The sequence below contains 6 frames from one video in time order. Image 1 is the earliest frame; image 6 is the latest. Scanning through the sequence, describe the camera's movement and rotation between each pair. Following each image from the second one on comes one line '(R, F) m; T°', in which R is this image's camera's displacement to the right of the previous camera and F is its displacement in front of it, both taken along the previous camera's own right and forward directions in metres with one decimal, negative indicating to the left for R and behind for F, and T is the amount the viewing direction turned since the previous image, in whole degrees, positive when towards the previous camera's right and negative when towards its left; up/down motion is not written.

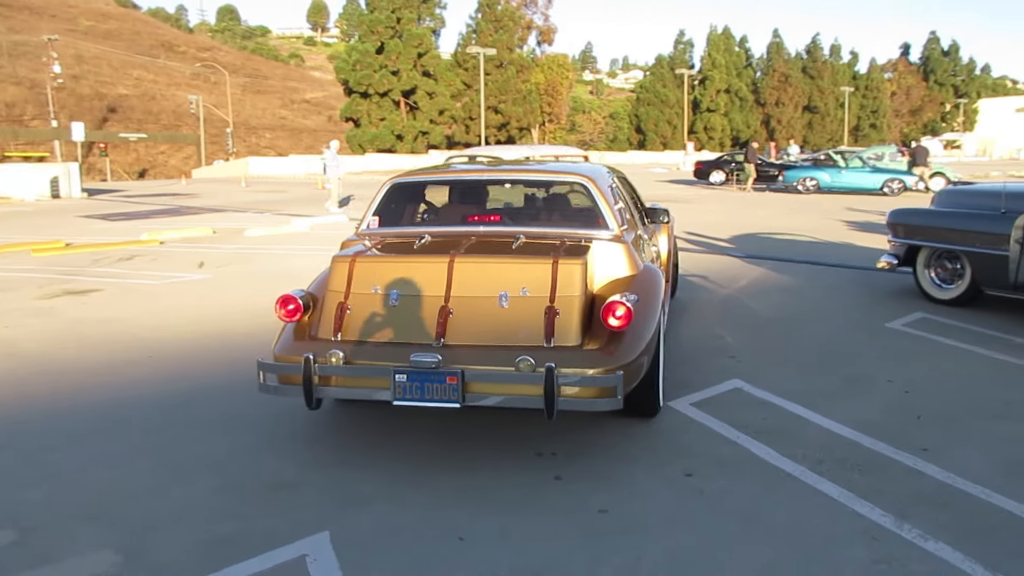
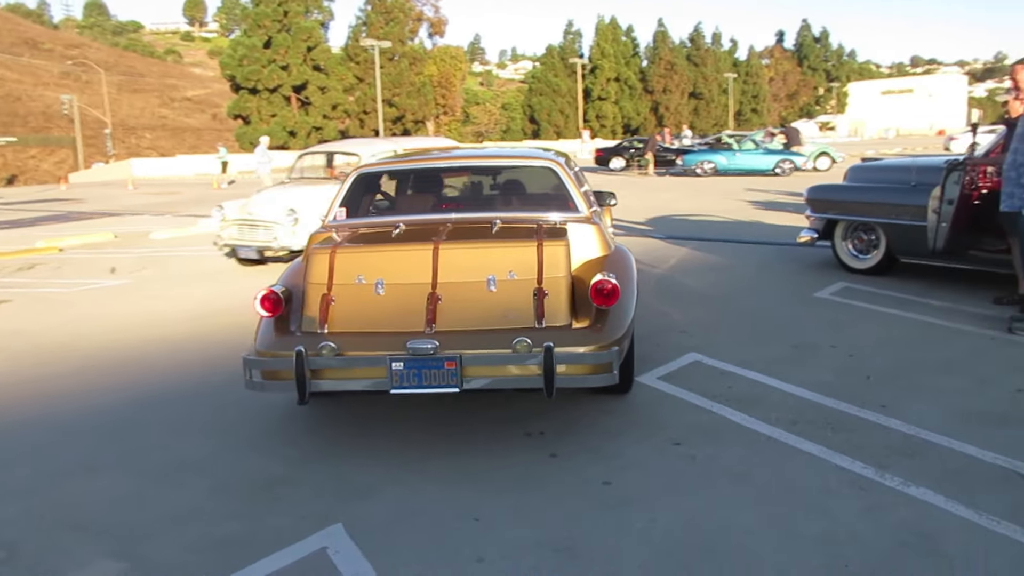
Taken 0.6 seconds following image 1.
(-0.4, 0.0) m; +7°
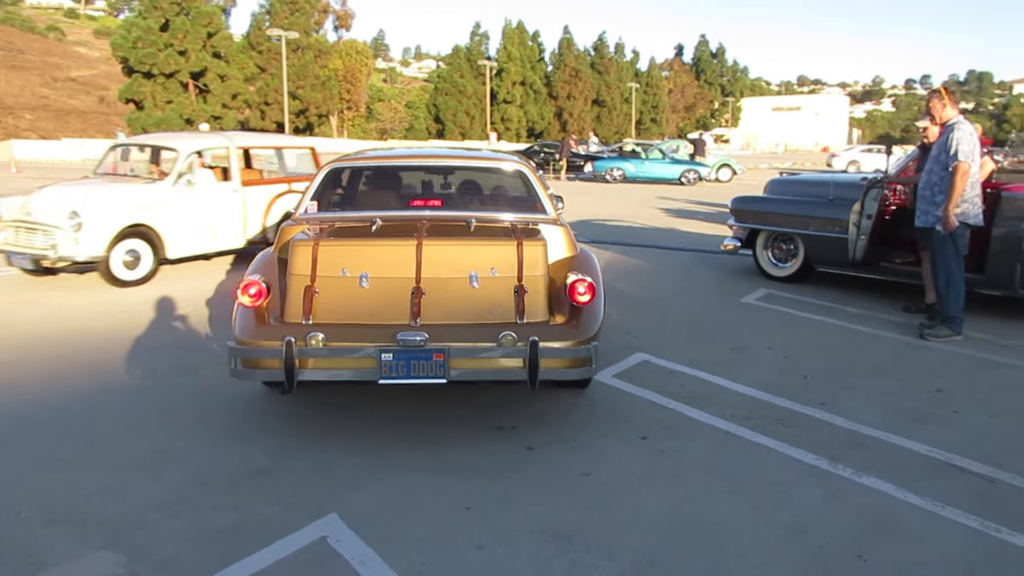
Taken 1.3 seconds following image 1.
(-0.4, -0.1) m; +7°
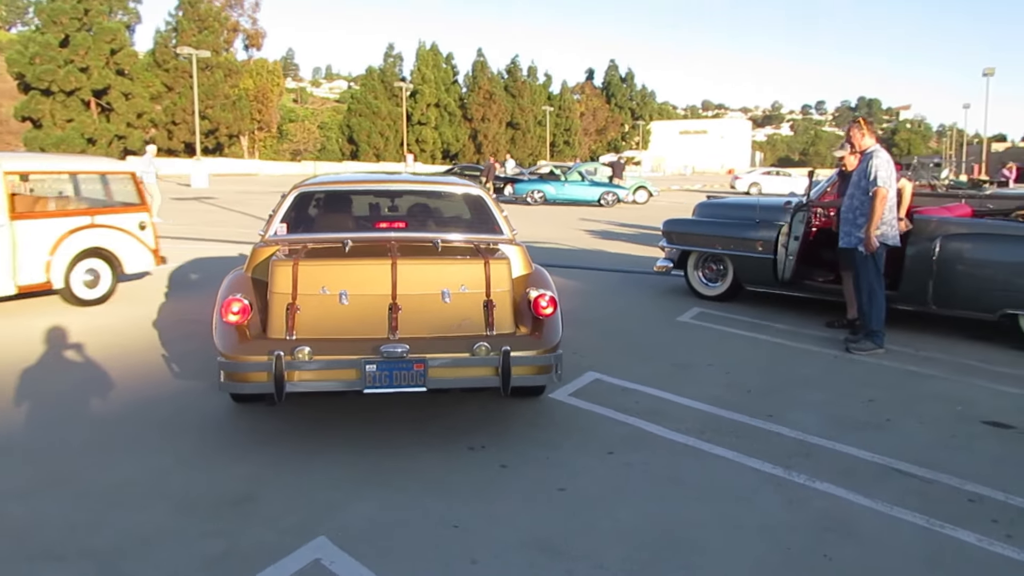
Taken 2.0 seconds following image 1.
(-0.3, -0.1) m; +6°
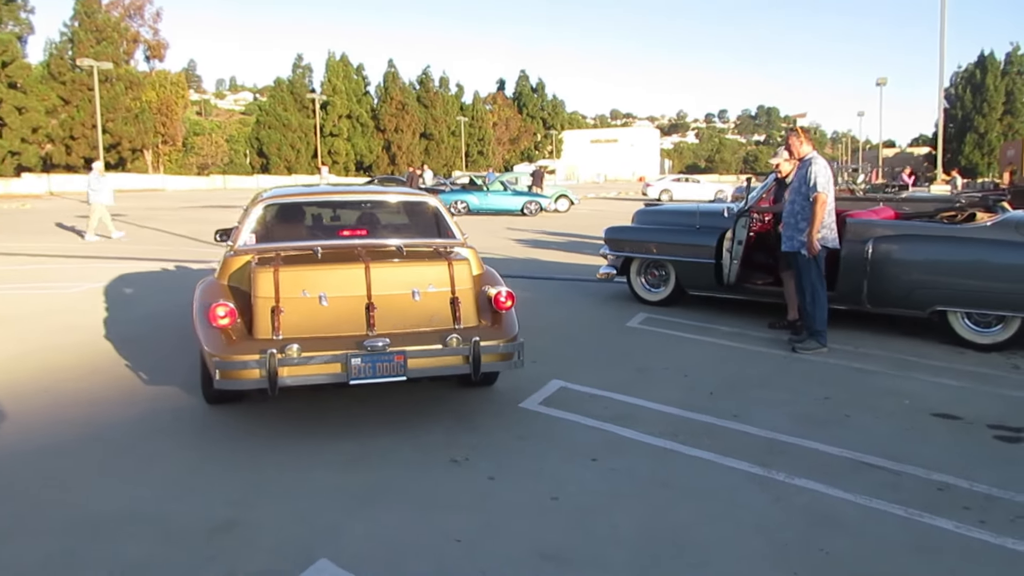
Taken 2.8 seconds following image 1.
(-0.3, 0.0) m; +6°
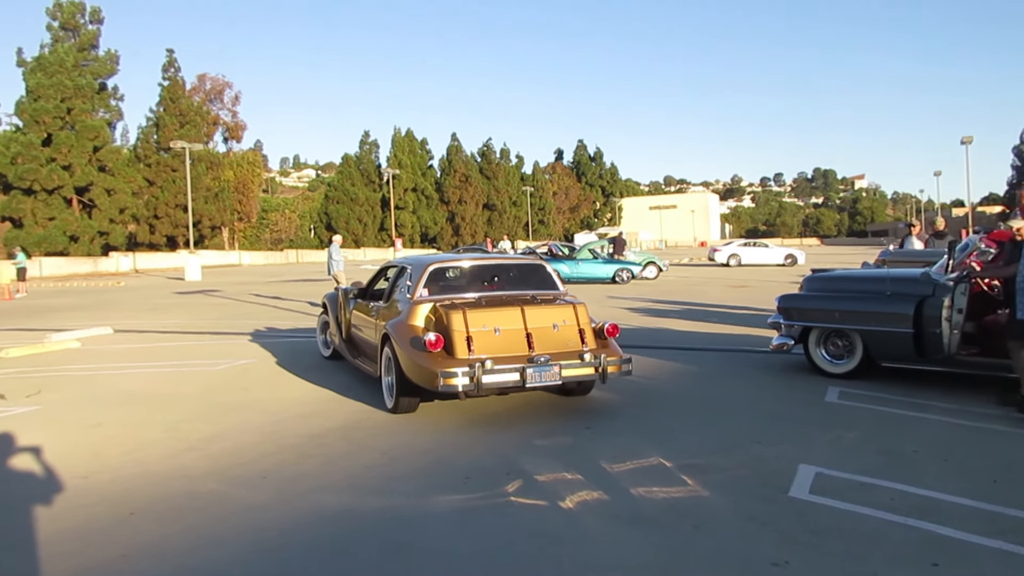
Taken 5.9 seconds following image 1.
(-1.2, +0.3) m; -4°
